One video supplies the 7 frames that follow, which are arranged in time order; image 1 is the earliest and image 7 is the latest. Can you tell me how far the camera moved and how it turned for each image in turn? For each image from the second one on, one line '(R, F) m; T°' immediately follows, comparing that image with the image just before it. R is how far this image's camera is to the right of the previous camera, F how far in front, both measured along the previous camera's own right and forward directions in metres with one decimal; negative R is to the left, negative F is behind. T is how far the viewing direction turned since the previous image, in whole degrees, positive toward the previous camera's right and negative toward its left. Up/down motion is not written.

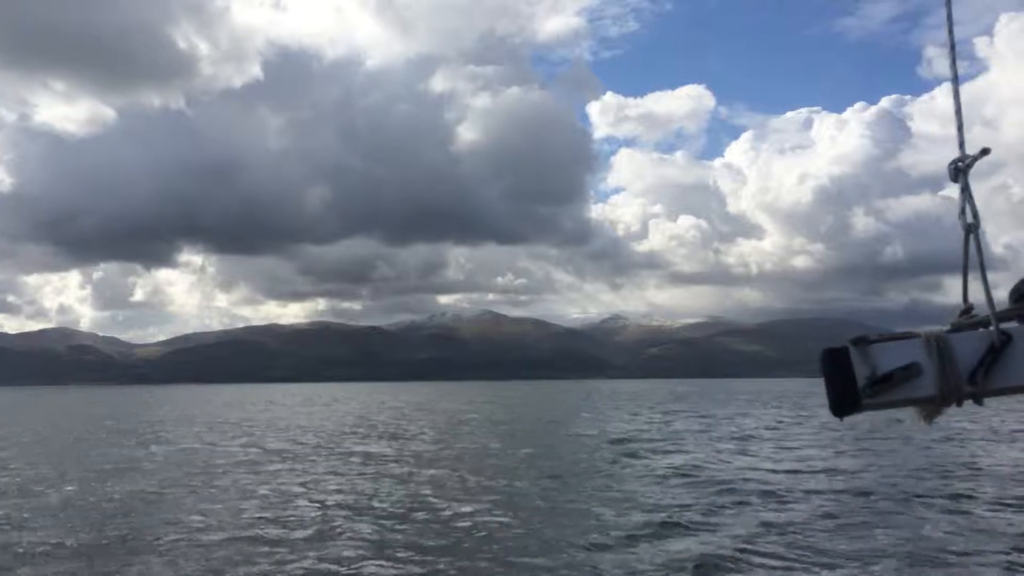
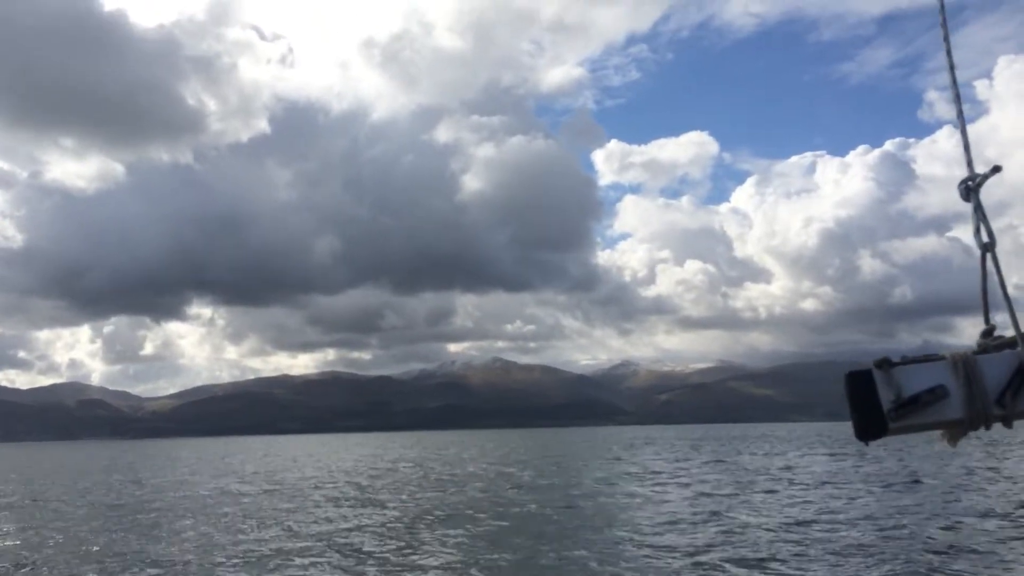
(-0.3, -0.7) m; -1°
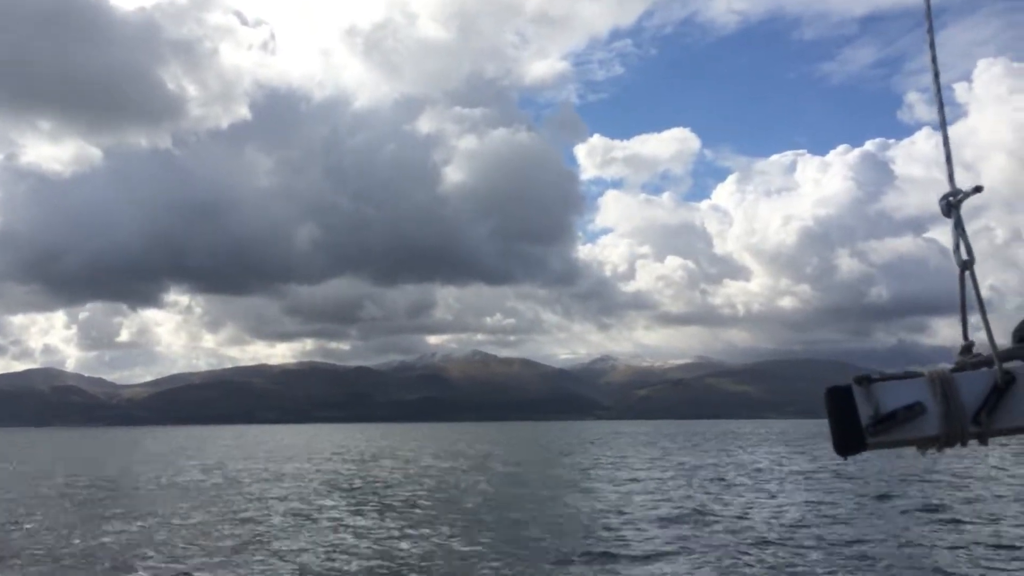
(-0.9, -0.6) m; +1°
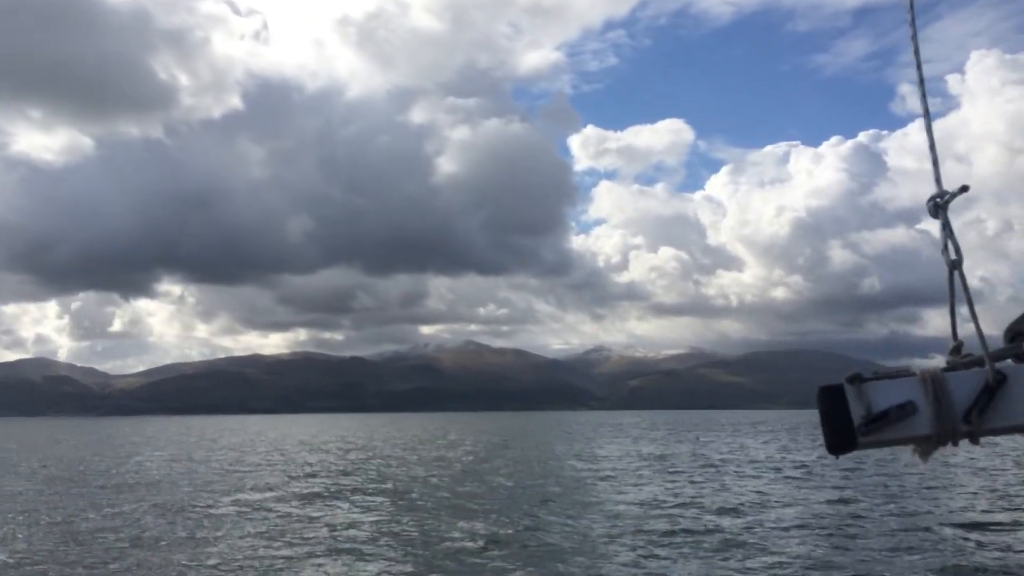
(-7.9, -2.9) m; 0°
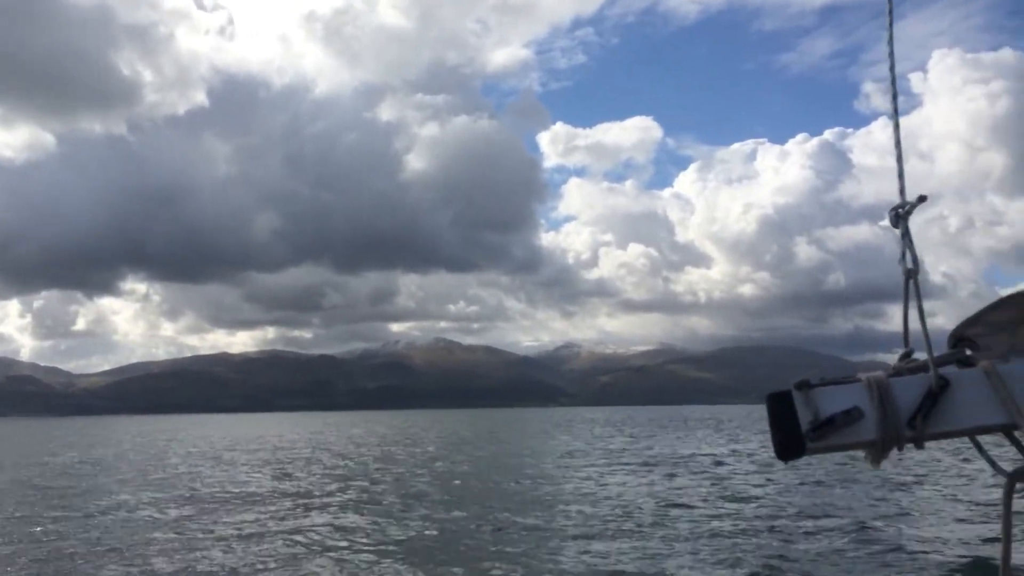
(-1.4, +2.0) m; +2°
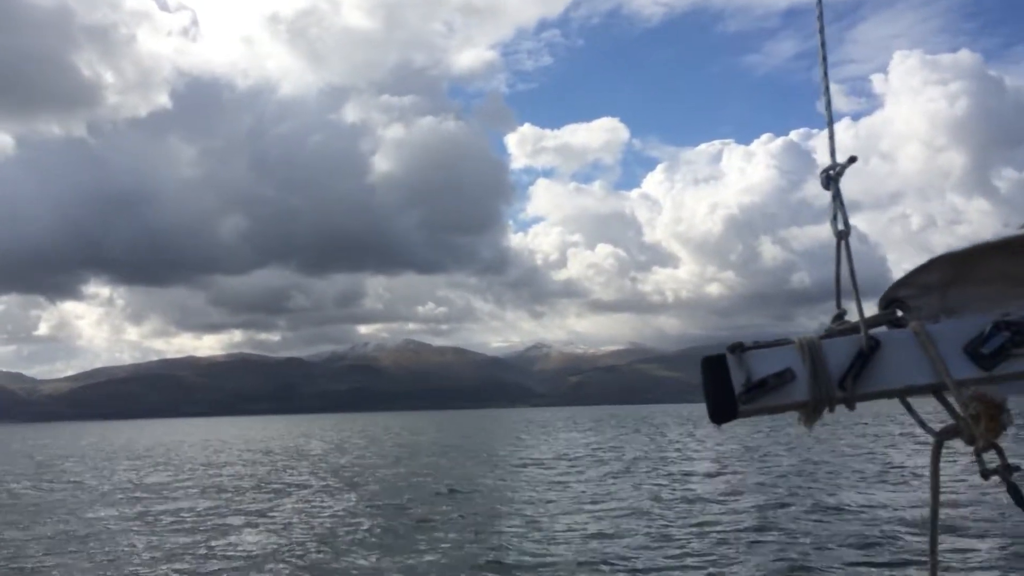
(-1.1, -3.2) m; +2°
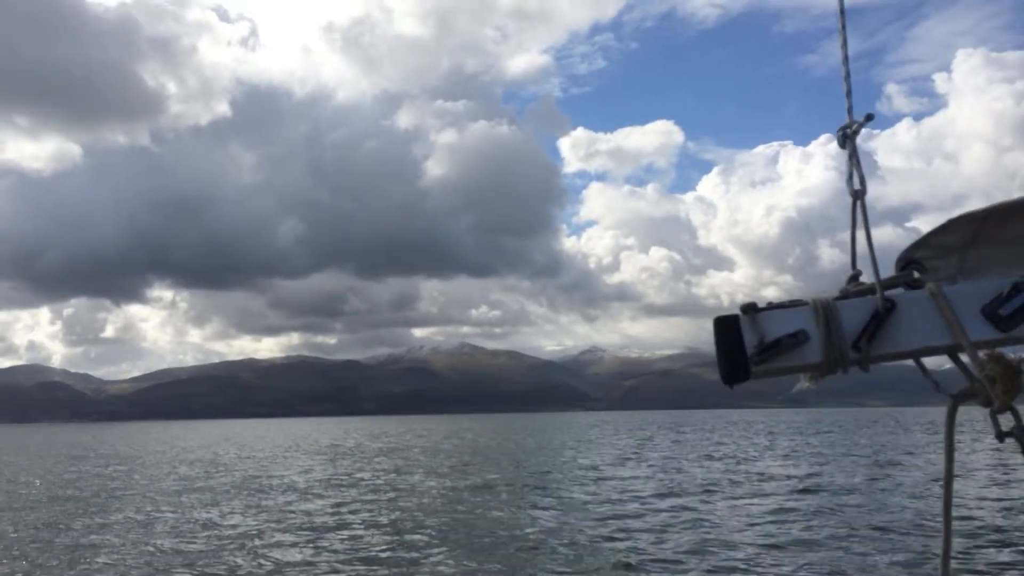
(-0.7, -1.5) m; -4°
